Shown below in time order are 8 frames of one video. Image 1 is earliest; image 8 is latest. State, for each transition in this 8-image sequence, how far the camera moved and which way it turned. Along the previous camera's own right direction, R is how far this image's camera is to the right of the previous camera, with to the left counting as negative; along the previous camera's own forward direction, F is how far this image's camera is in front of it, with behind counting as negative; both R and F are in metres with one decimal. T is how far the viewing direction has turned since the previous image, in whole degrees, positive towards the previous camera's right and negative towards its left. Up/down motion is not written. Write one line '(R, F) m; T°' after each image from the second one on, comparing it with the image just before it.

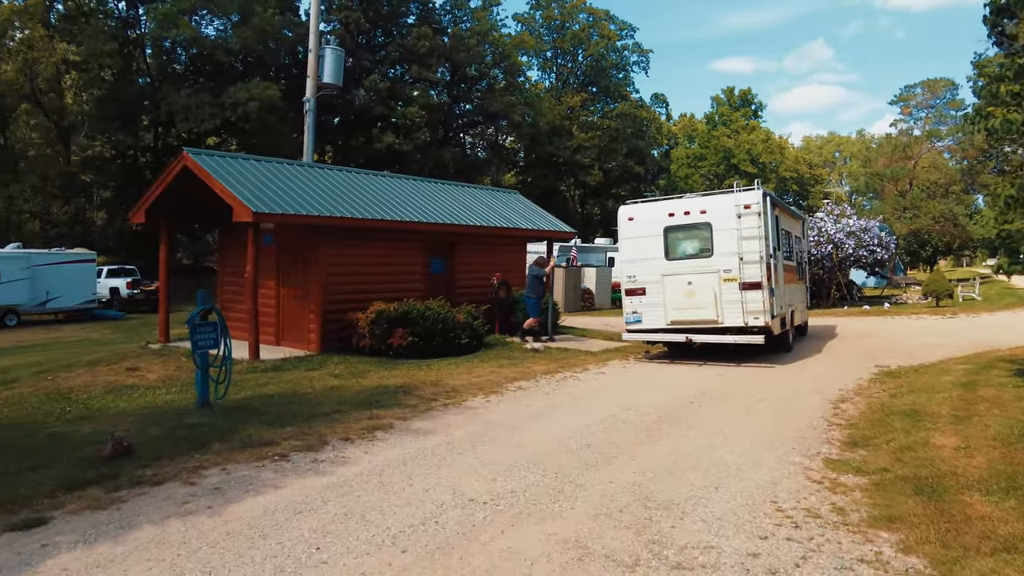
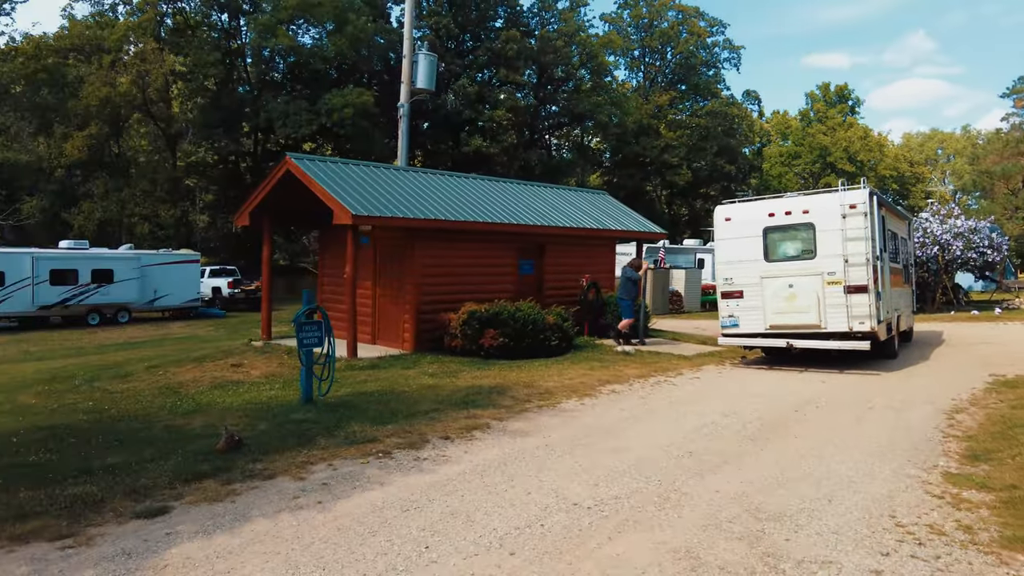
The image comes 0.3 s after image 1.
(-0.1, 0.0) m; -7°
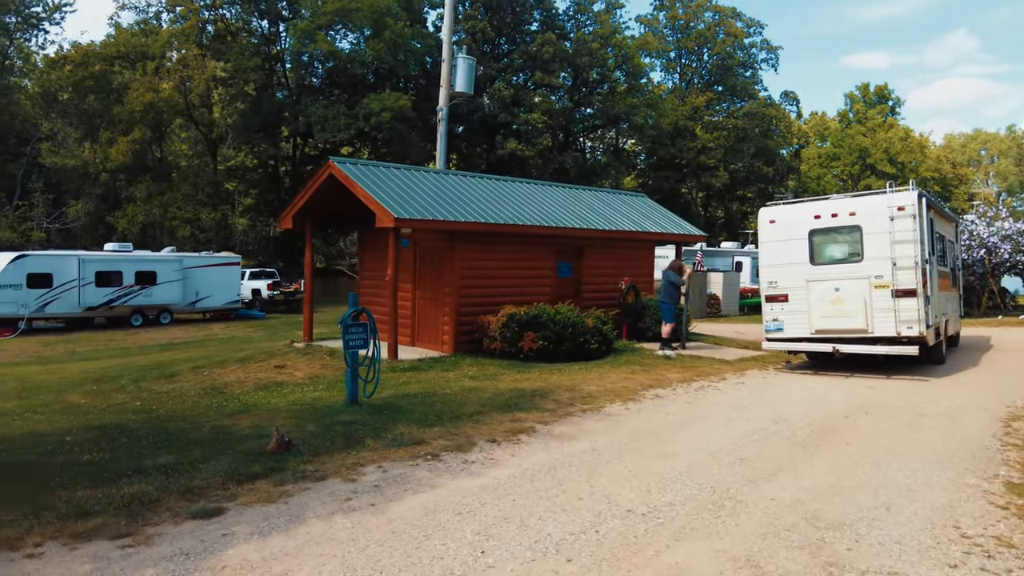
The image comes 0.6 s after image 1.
(-0.1, 0.0) m; -3°
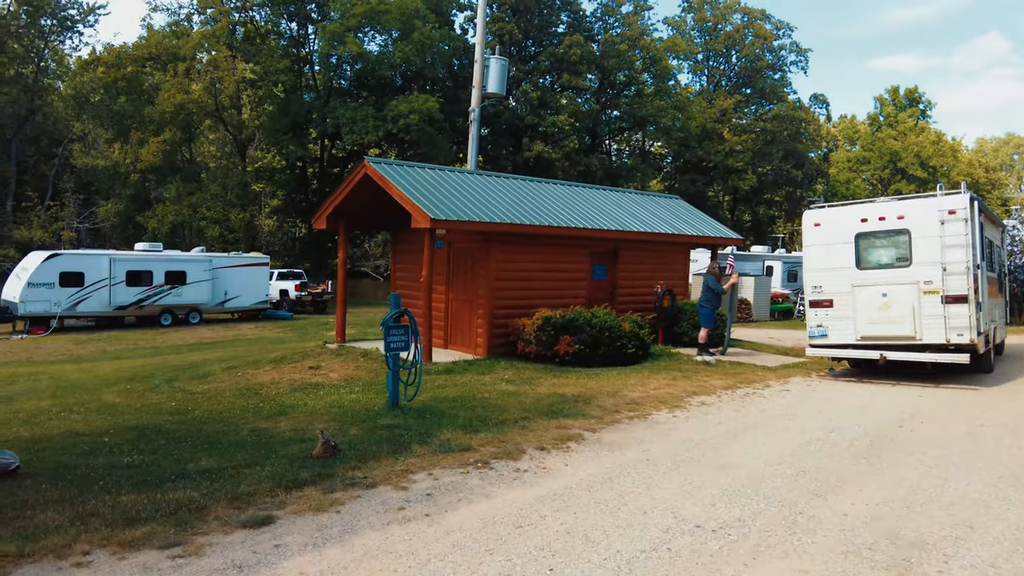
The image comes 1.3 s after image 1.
(-0.3, +0.2) m; -2°
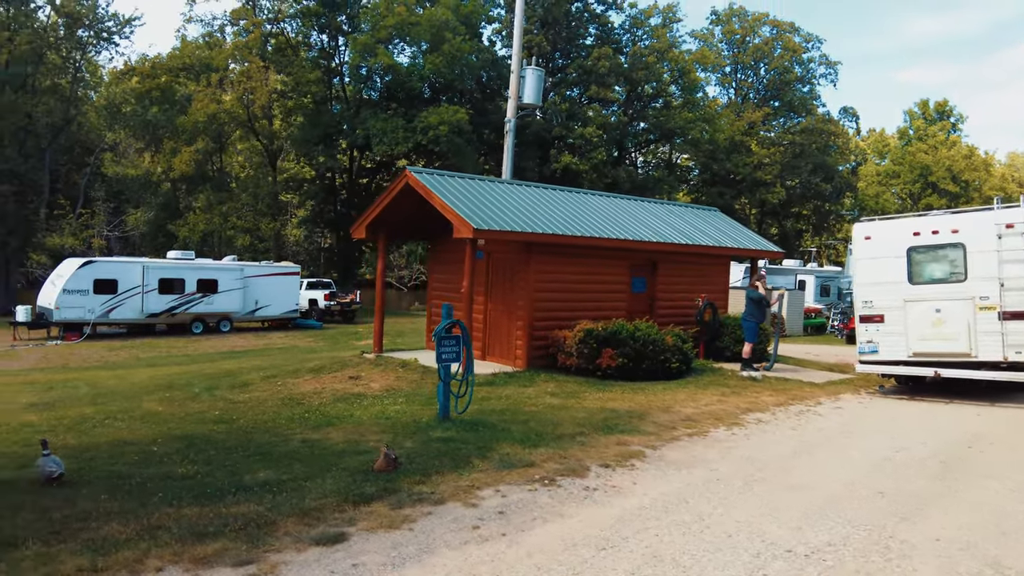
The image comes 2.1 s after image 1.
(-0.4, +0.2) m; -2°
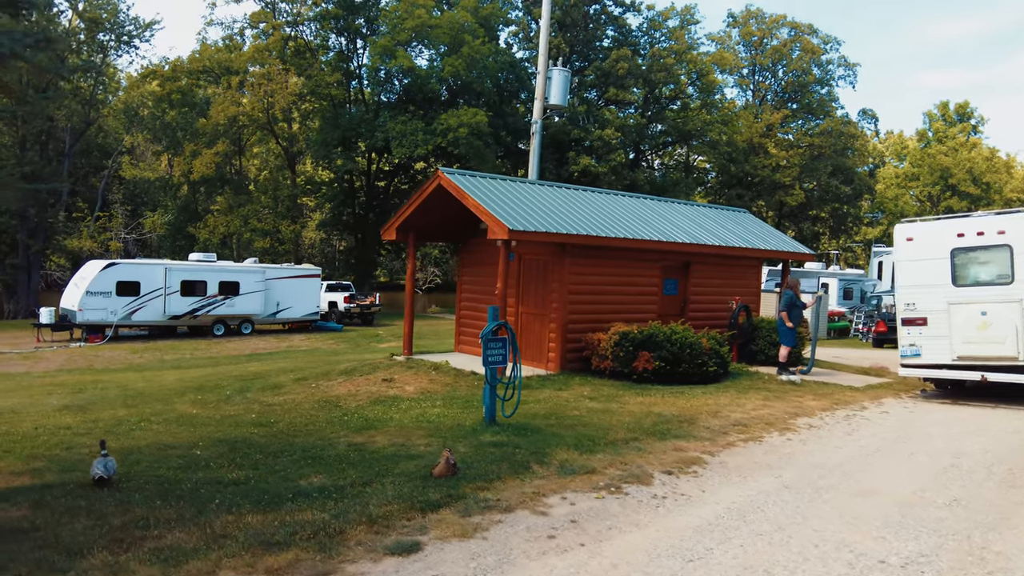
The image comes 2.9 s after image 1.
(-0.4, +0.2) m; -1°
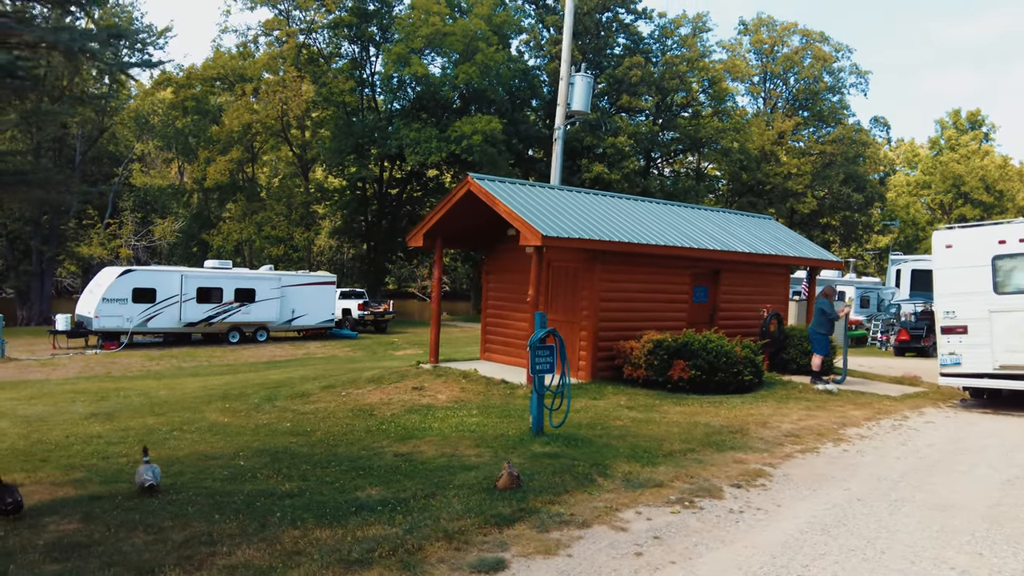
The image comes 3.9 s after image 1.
(-0.4, +0.2) m; 0°
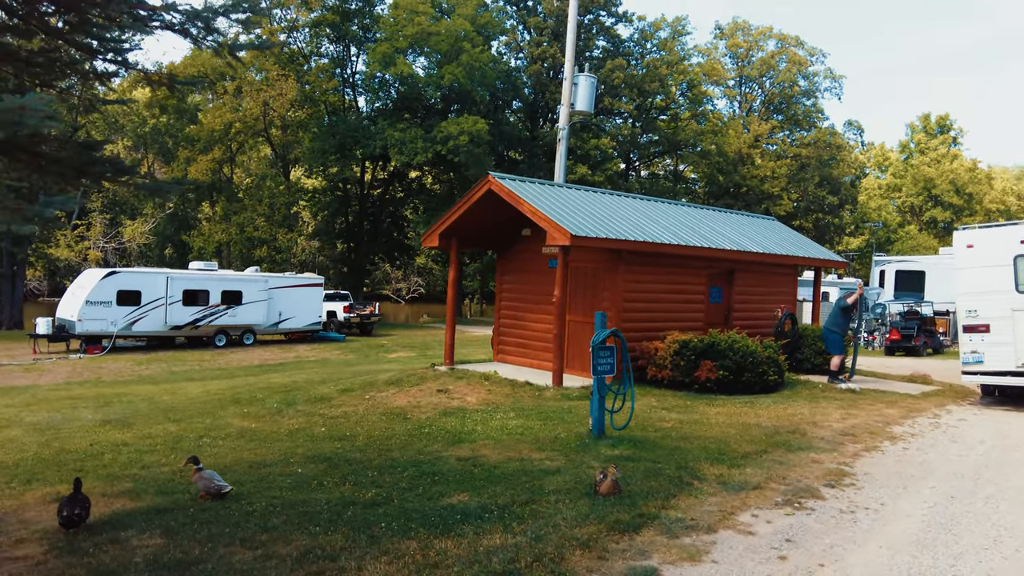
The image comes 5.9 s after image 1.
(-0.9, +0.2) m; +3°
